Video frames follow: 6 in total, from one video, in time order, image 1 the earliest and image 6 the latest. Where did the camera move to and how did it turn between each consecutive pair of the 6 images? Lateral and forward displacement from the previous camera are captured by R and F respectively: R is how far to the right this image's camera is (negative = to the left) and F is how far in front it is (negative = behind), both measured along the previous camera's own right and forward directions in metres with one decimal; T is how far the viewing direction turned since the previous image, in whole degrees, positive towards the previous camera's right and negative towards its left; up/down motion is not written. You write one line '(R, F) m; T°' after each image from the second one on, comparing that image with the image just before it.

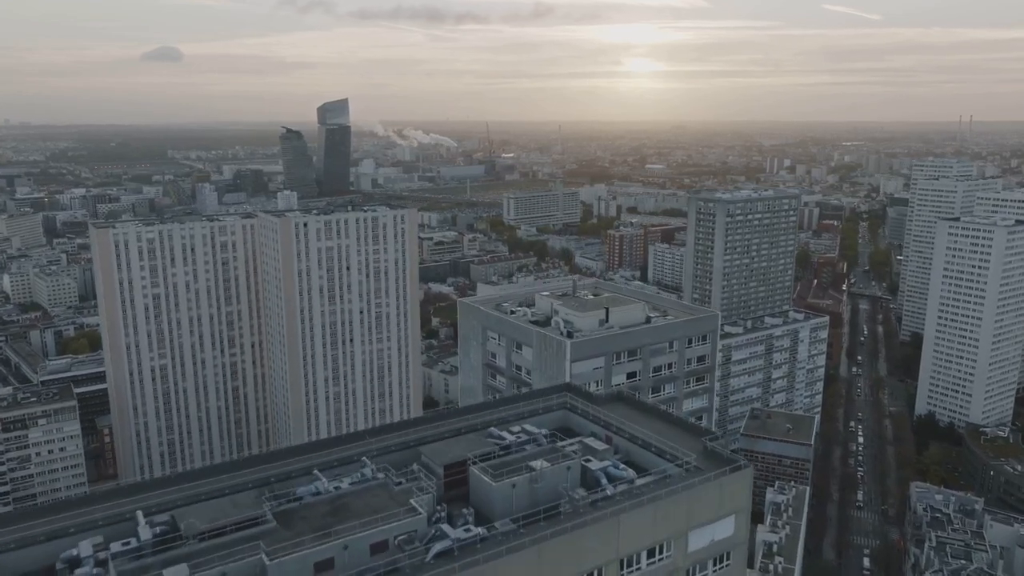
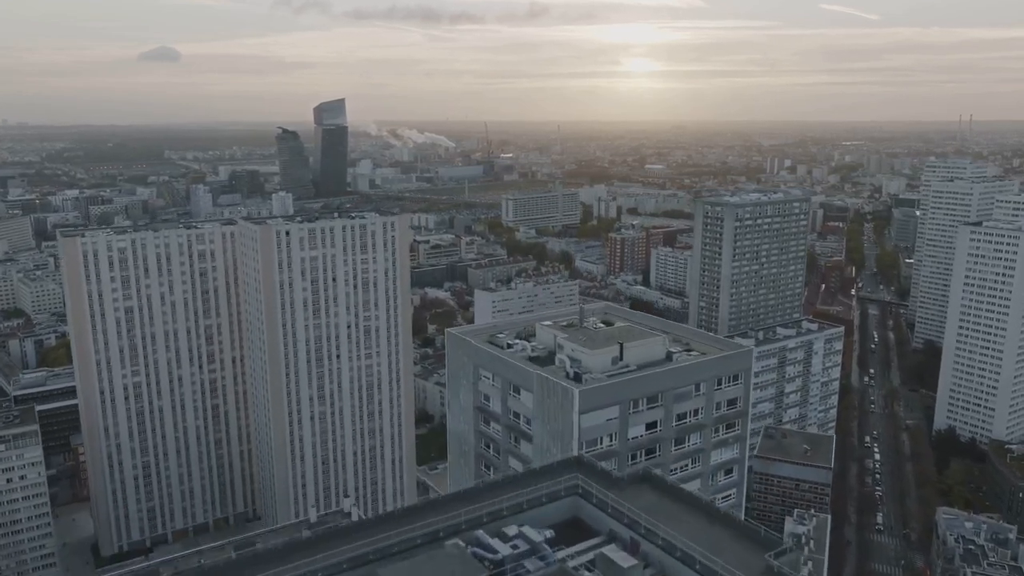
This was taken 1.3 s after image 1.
(0.0, +1.5) m; 0°
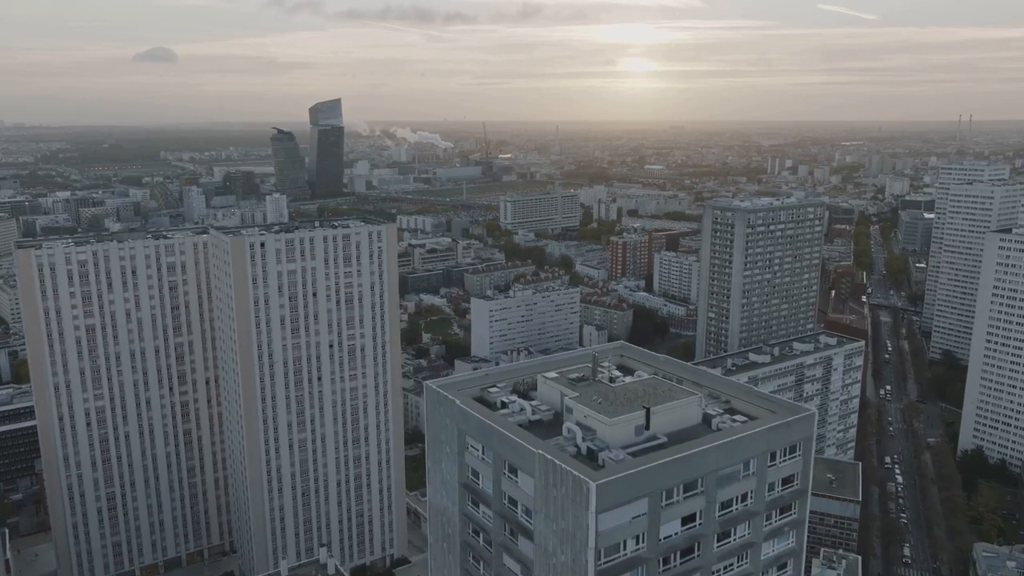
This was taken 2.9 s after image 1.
(0.0, +1.8) m; 0°
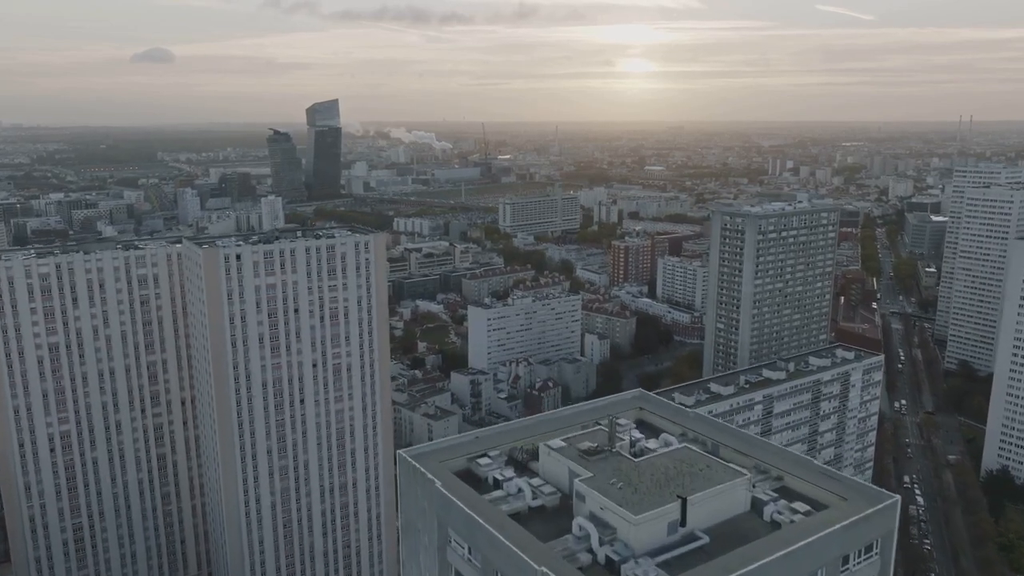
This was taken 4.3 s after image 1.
(0.0, +1.5) m; 0°
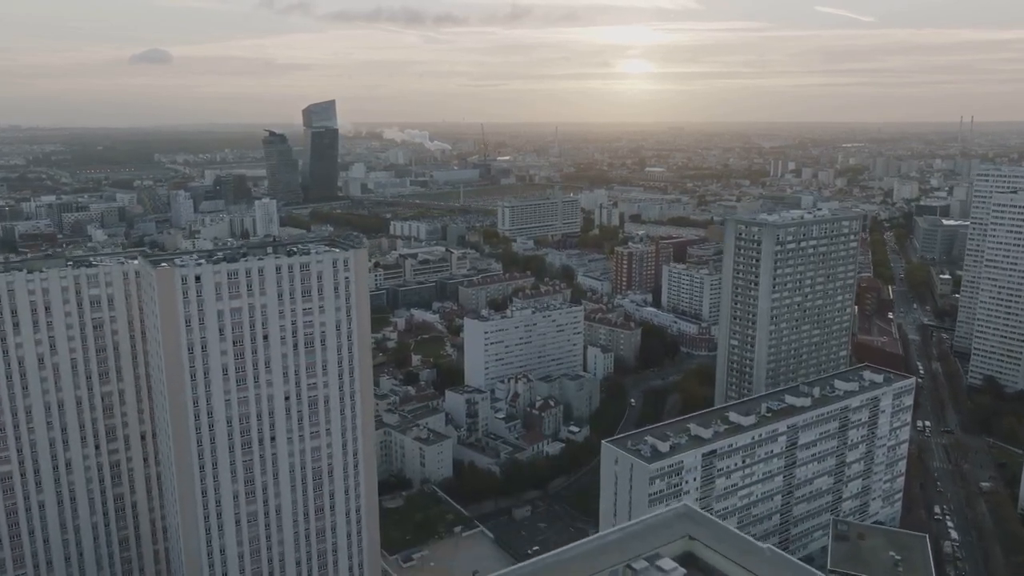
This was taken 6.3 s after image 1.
(0.0, +2.1) m; 0°
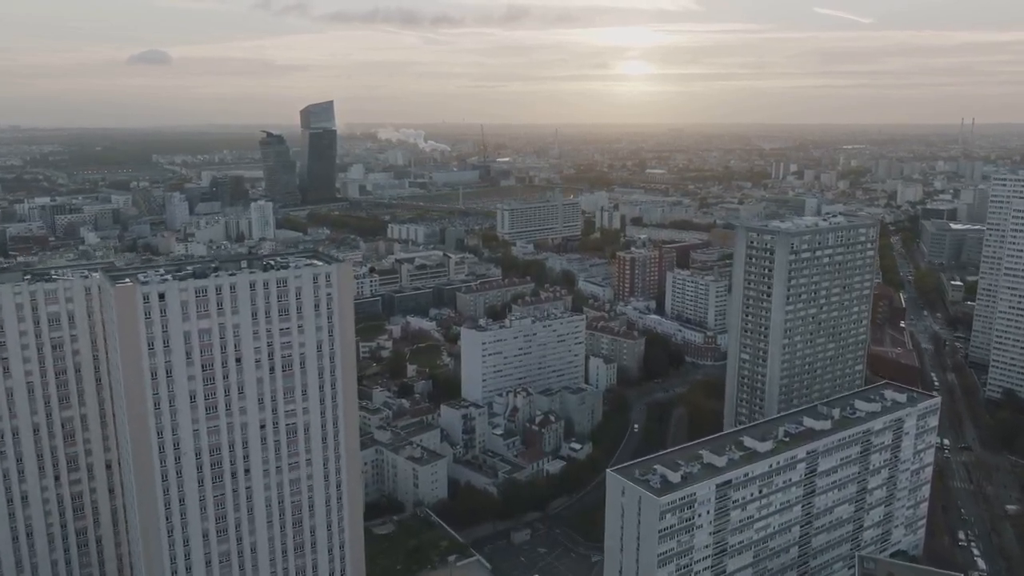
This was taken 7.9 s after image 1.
(0.0, +1.4) m; 0°
